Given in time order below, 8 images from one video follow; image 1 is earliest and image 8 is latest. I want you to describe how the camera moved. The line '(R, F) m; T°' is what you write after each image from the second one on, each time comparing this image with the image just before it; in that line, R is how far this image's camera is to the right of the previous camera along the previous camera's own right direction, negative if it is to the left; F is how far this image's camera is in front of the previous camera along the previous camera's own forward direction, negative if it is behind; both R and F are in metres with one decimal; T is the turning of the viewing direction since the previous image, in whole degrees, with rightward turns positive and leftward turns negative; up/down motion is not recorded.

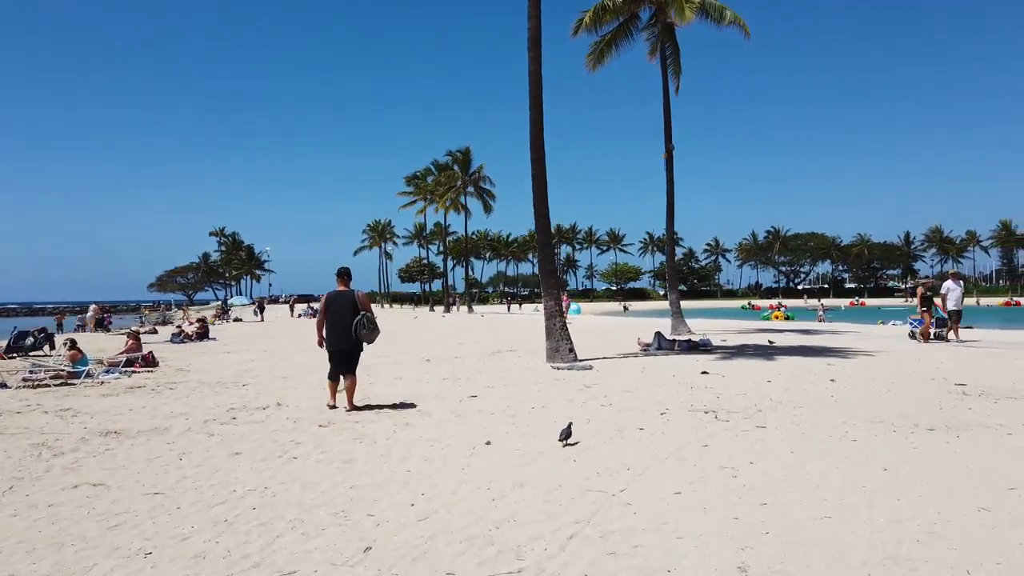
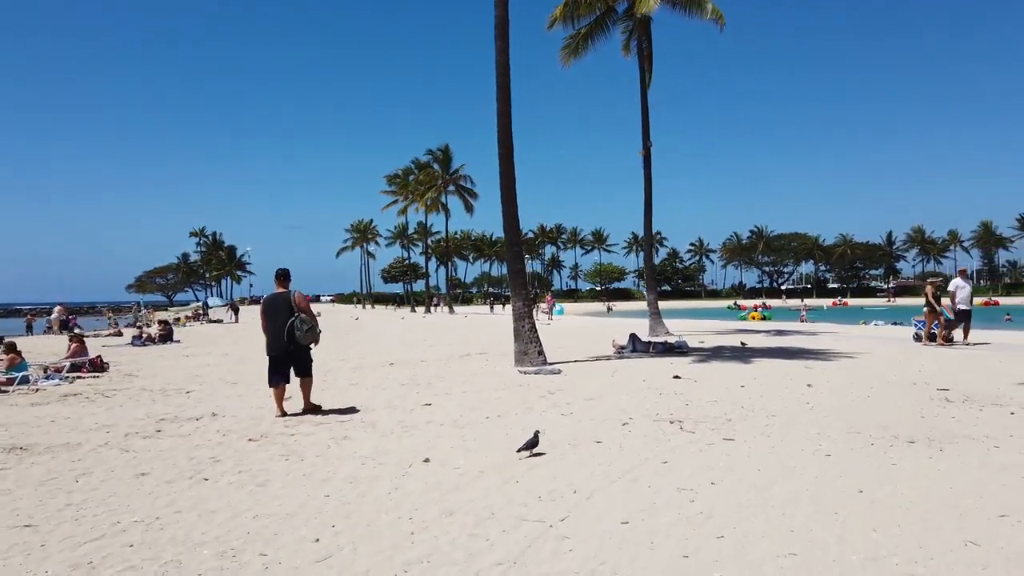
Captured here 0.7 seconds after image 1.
(+0.3, +0.6) m; +1°
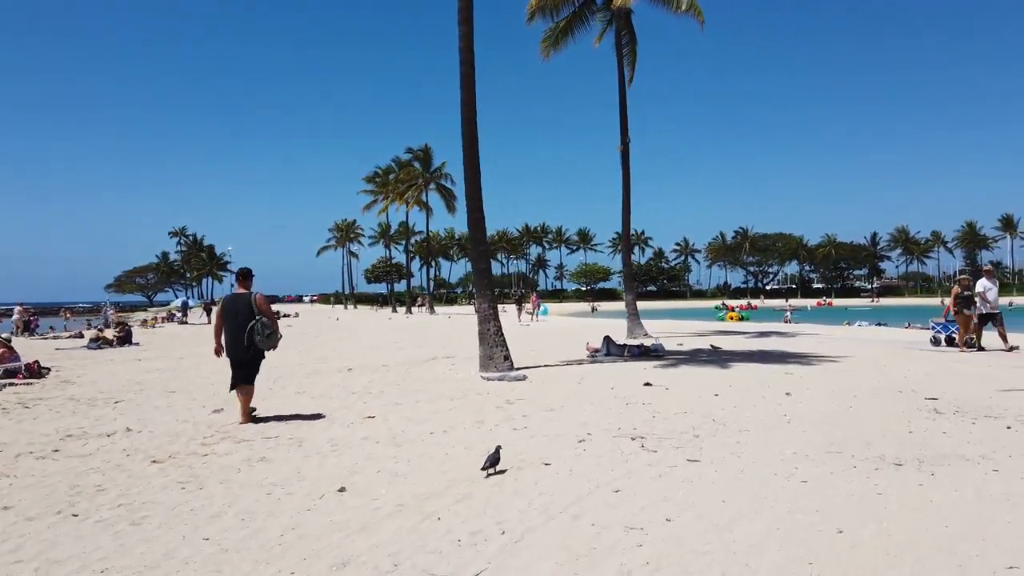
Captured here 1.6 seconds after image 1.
(+0.3, +0.7) m; +1°
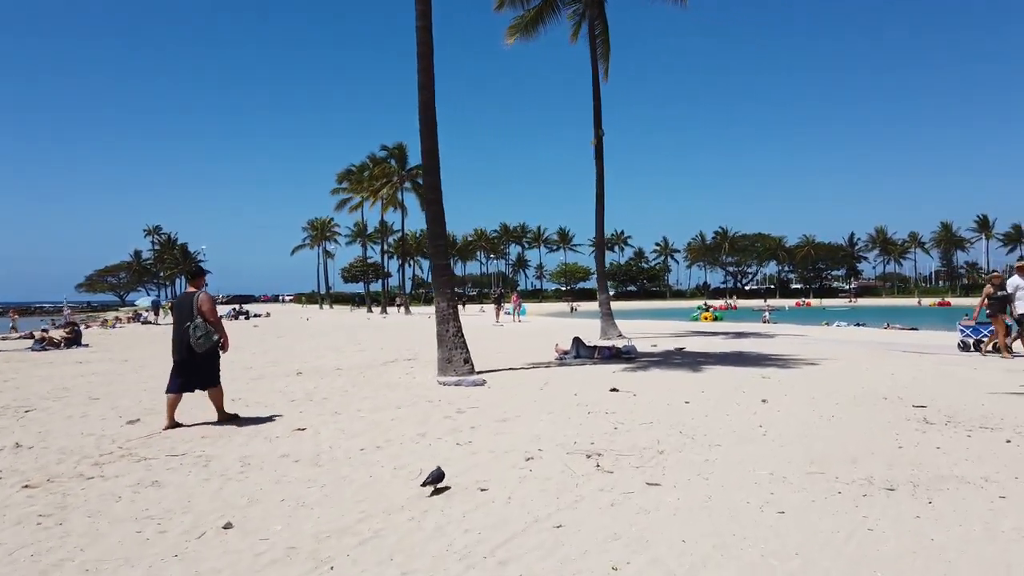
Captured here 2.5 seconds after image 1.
(+0.3, +0.8) m; +1°
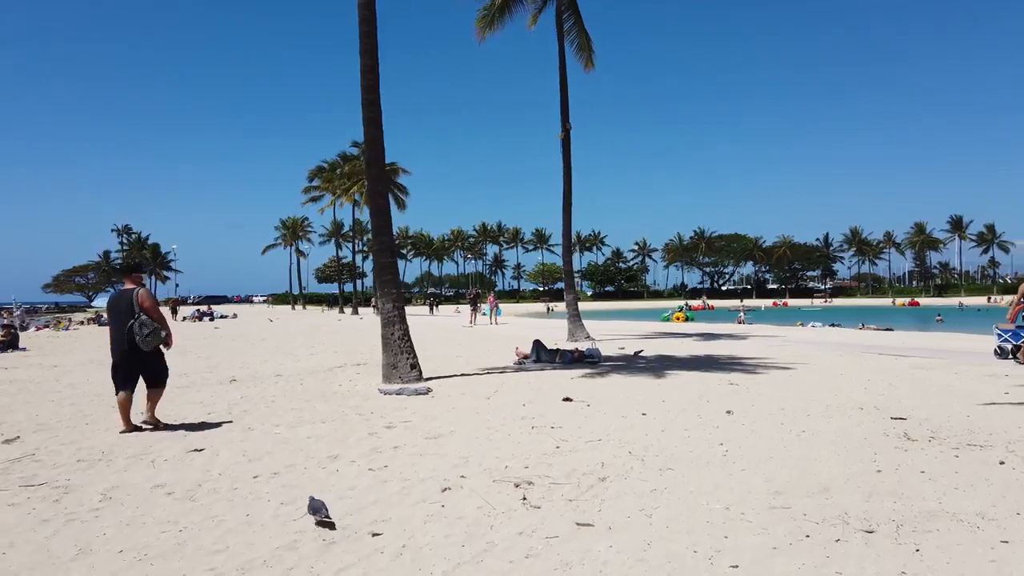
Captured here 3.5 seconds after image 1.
(+0.4, +0.8) m; +2°
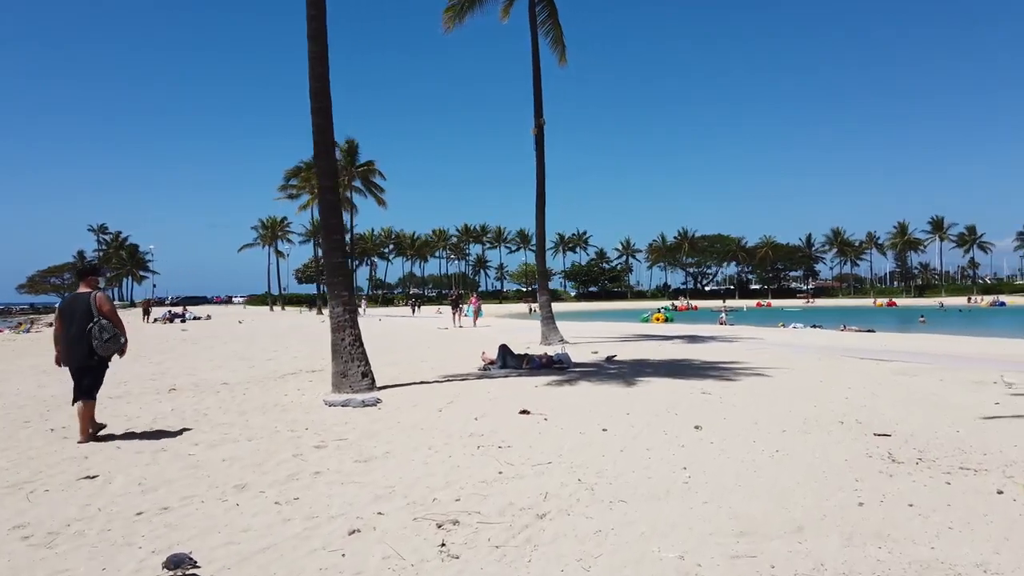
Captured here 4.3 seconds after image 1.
(+0.3, +0.7) m; +1°
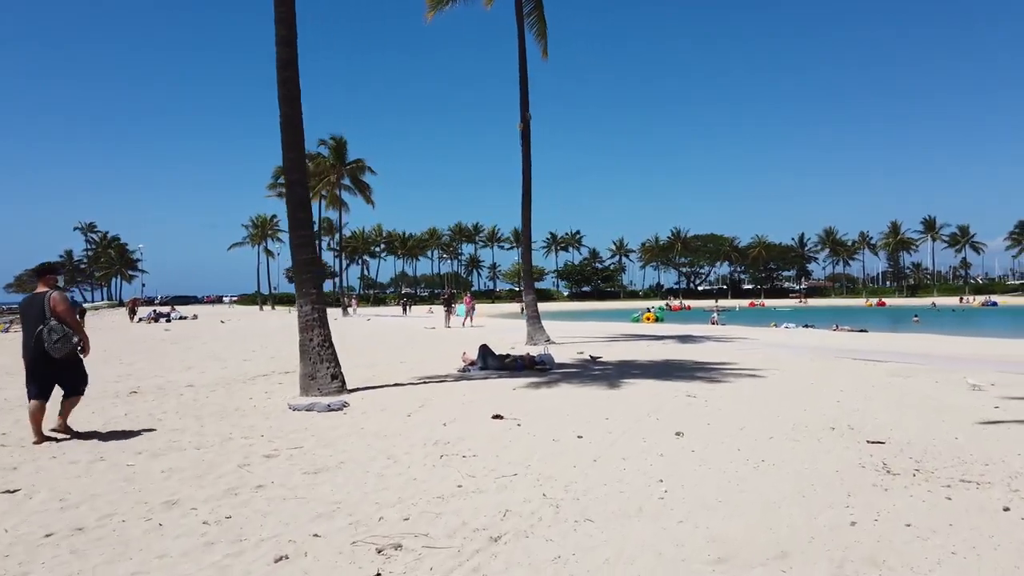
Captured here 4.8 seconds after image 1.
(+0.2, +0.4) m; 0°
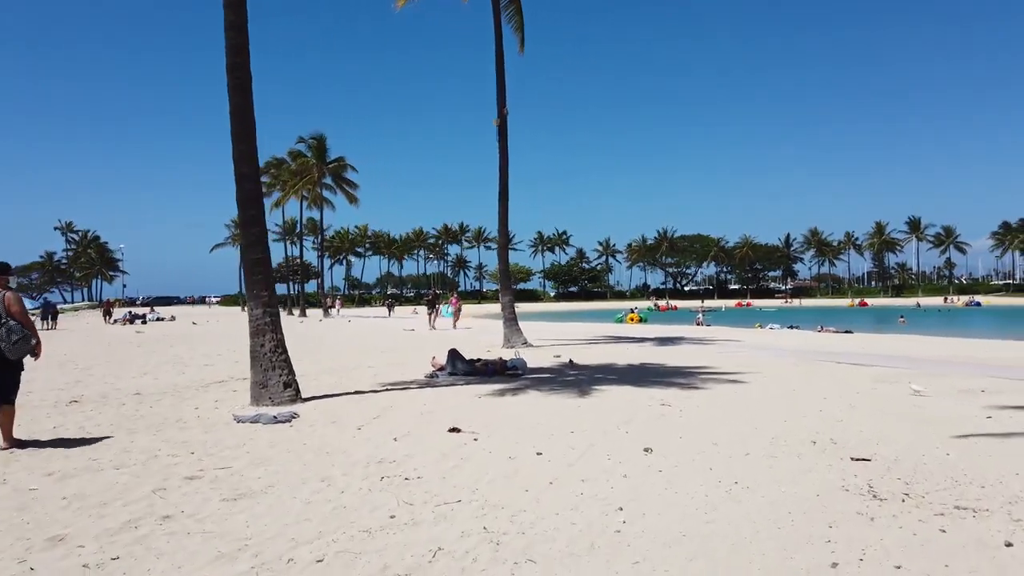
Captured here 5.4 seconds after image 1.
(+0.2, +0.5) m; +1°
